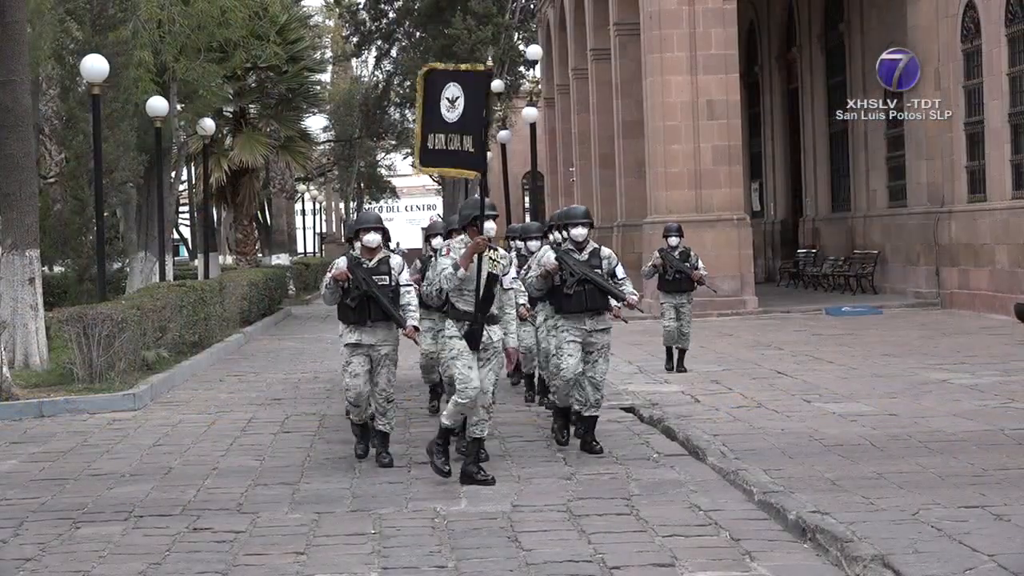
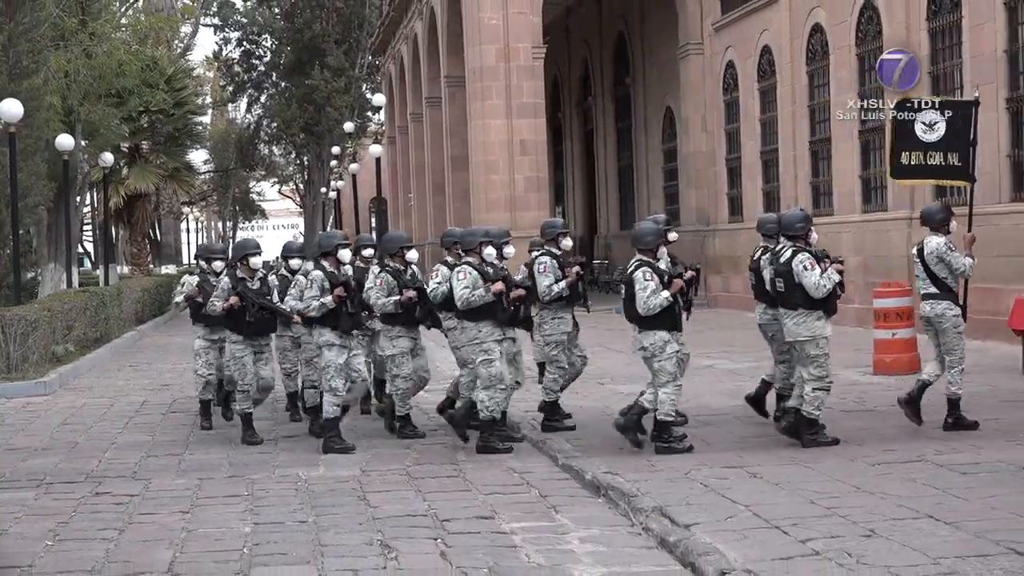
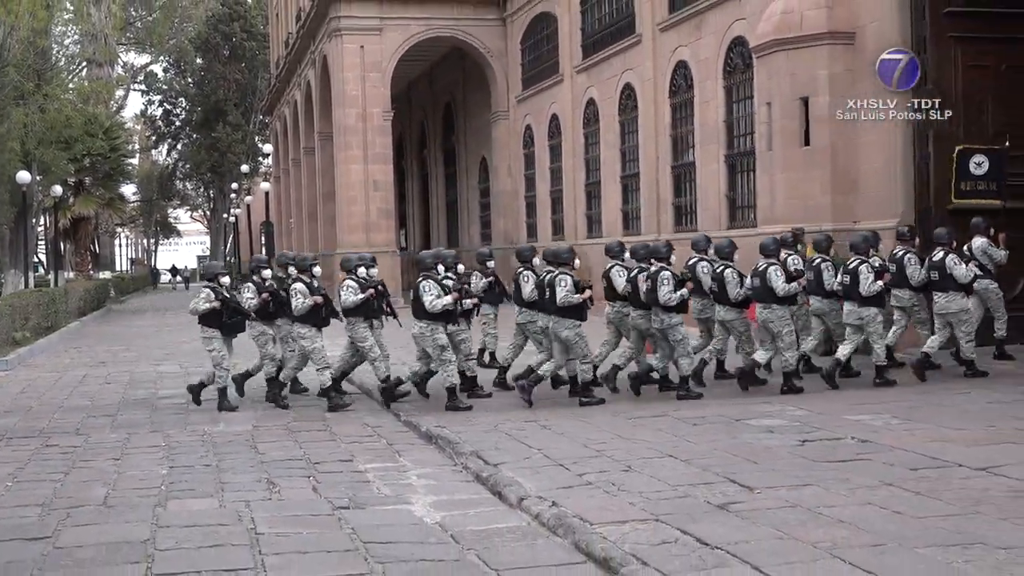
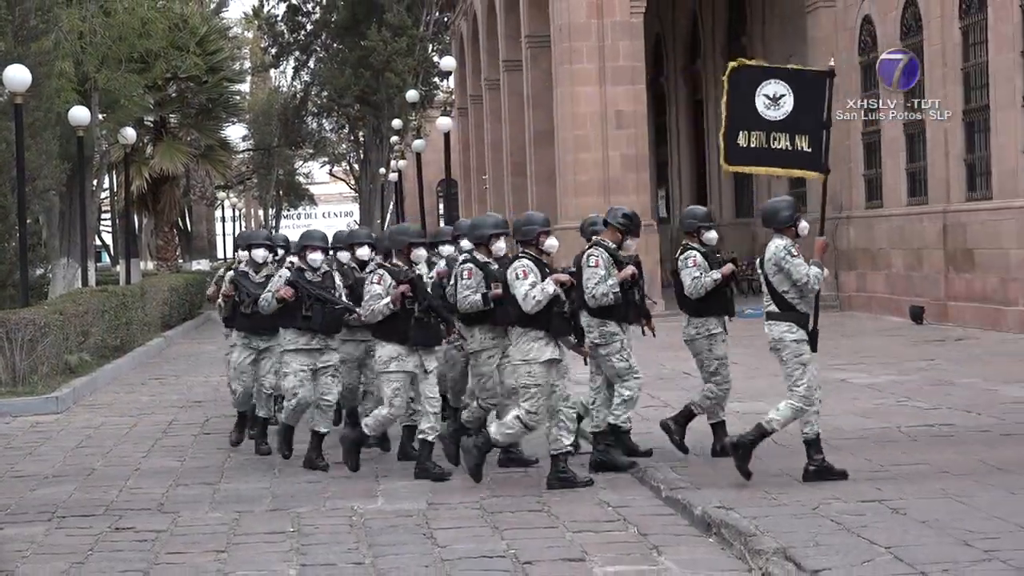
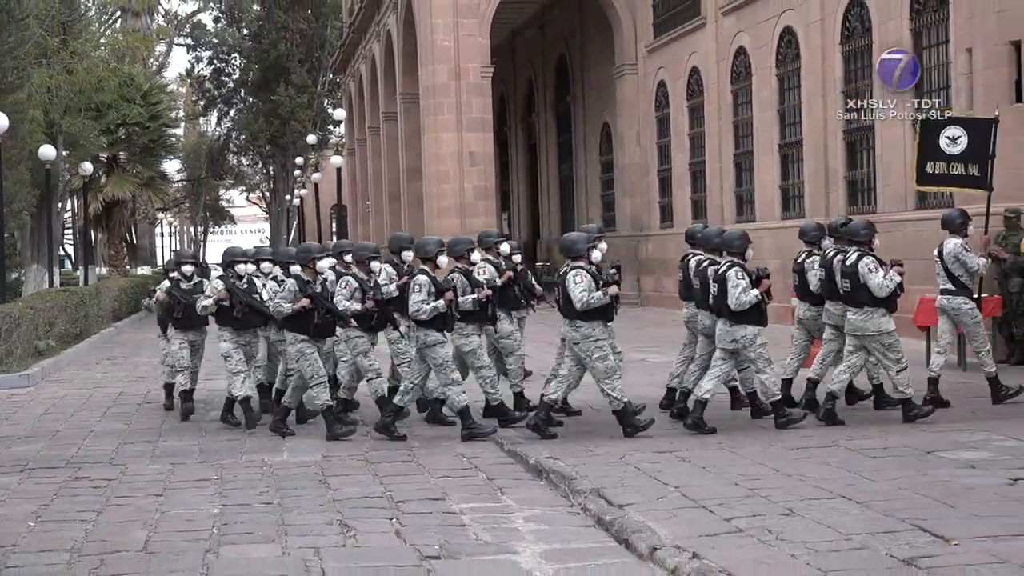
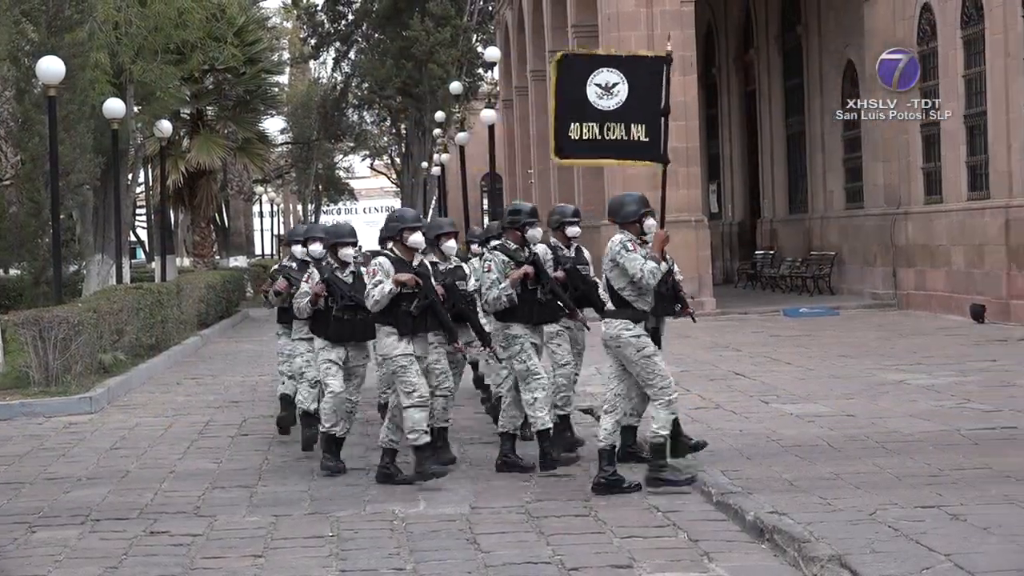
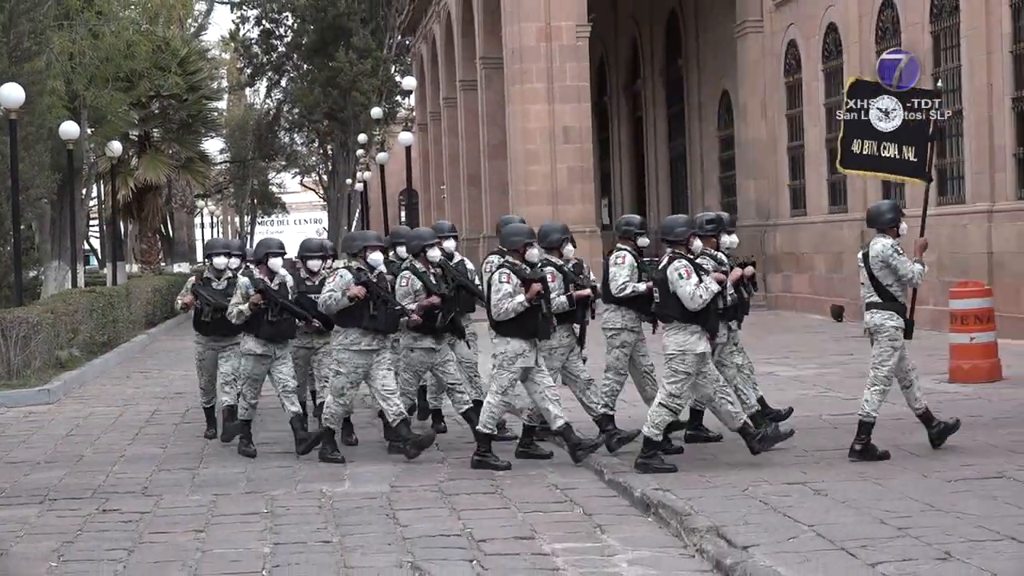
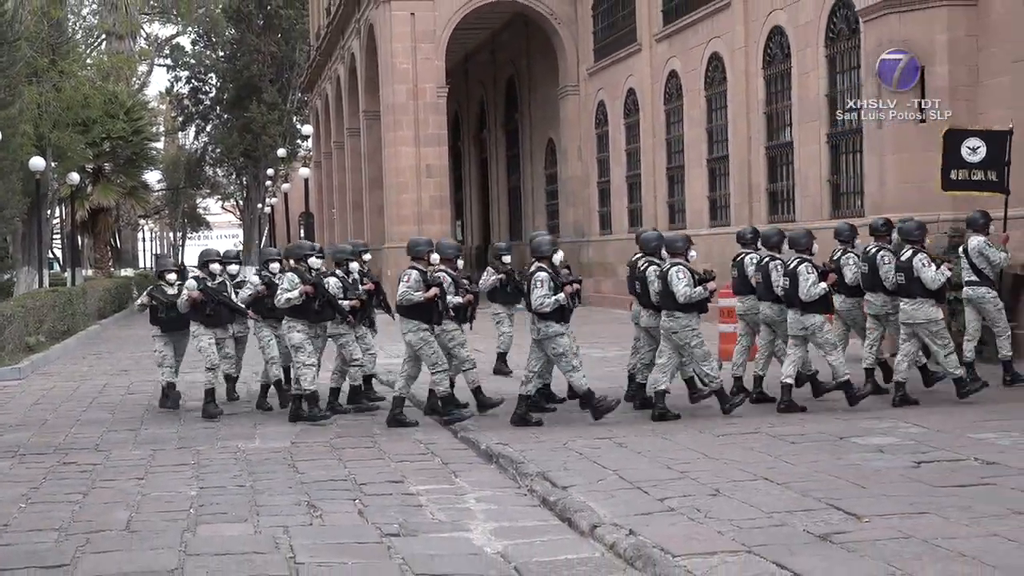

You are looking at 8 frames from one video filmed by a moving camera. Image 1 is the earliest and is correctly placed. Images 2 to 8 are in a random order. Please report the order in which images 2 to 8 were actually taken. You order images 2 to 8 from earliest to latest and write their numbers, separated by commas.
6, 4, 7, 2, 5, 8, 3
